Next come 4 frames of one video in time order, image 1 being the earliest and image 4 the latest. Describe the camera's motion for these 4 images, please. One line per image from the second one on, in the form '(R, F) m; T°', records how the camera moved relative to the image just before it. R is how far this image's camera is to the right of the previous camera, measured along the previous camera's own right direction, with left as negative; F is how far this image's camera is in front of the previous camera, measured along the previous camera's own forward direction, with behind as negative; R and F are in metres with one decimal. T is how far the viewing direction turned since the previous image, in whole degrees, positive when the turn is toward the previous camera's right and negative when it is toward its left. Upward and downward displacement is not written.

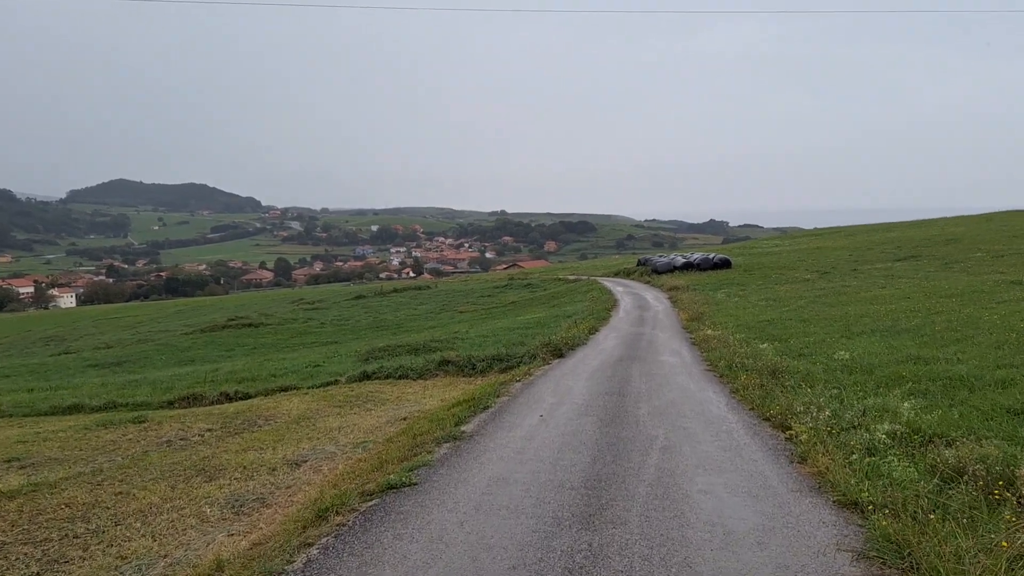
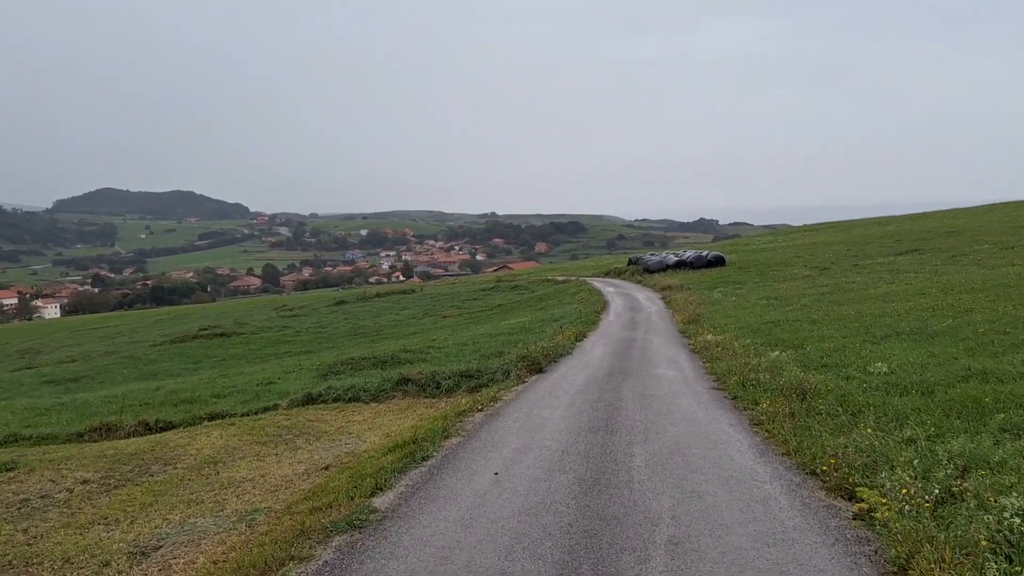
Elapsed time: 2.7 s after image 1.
(+0.7, +3.3) m; +1°
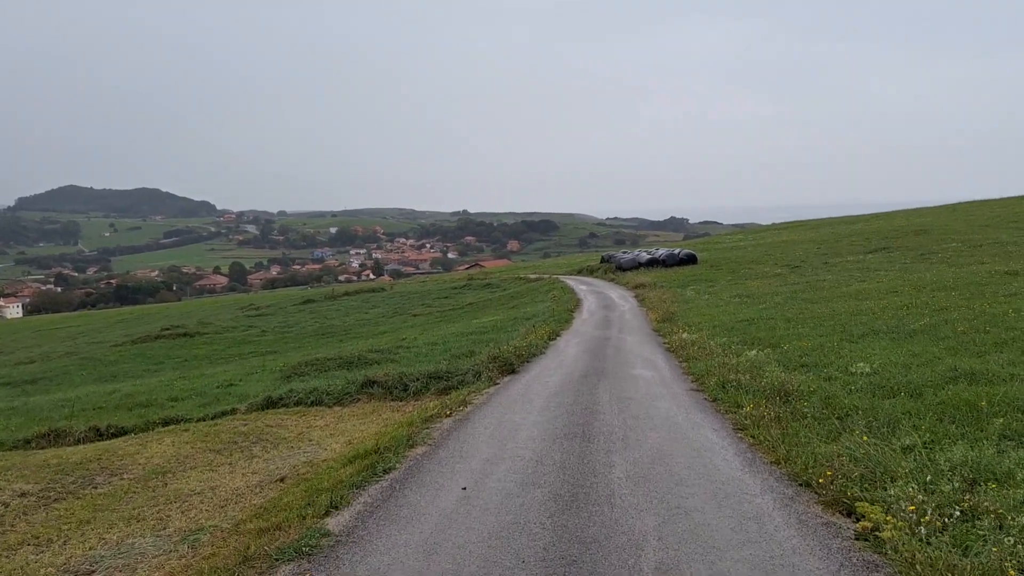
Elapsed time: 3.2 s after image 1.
(0.0, +0.7) m; +3°
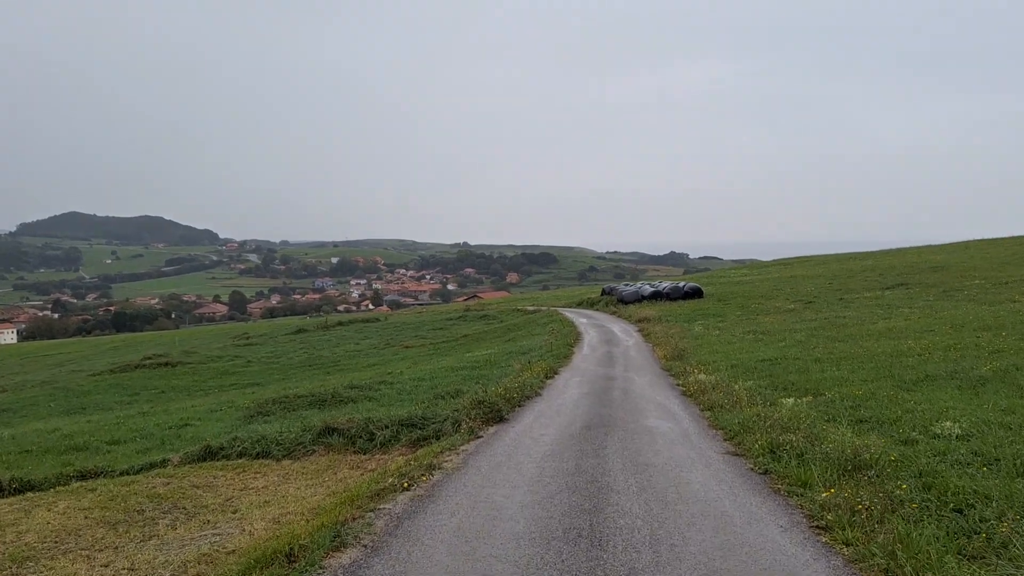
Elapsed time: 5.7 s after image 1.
(+0.2, +2.9) m; 0°
